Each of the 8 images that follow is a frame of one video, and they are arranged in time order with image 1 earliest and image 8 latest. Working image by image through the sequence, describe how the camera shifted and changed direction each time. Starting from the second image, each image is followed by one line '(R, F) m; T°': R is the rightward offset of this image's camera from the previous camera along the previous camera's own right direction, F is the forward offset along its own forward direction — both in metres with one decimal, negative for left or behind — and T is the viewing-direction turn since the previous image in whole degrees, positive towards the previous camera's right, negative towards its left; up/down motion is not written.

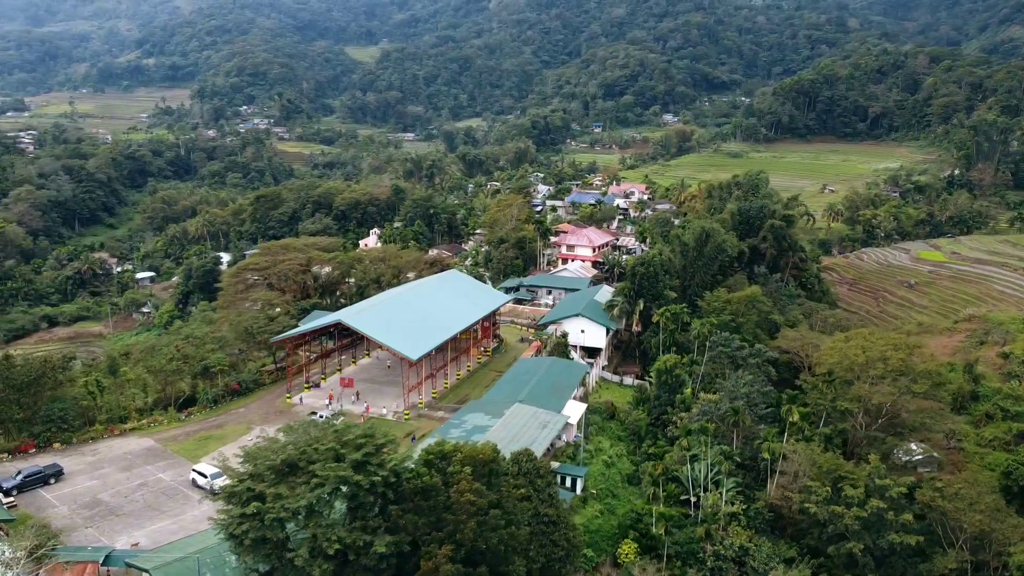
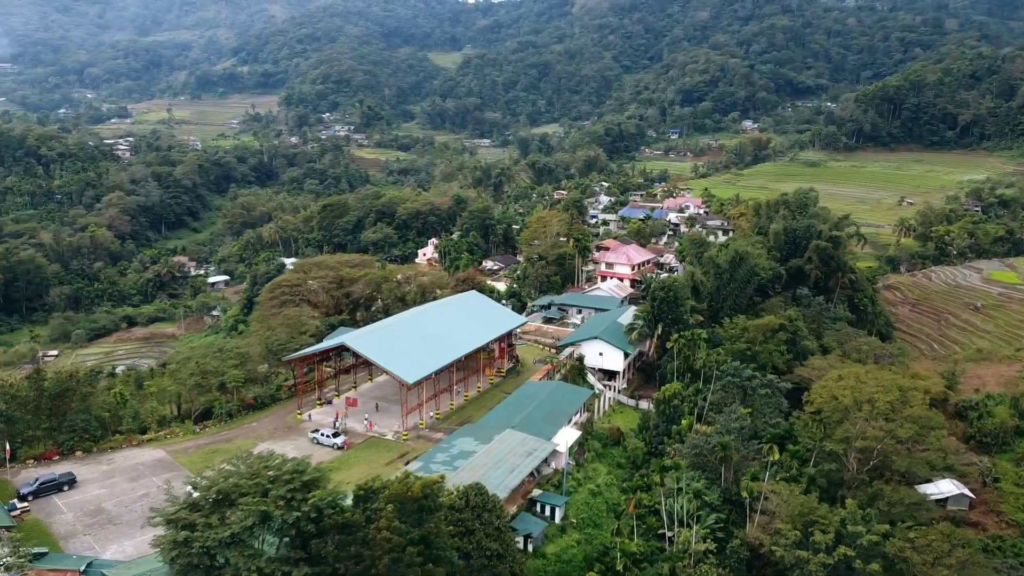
(+1.8, -0.3) m; -6°
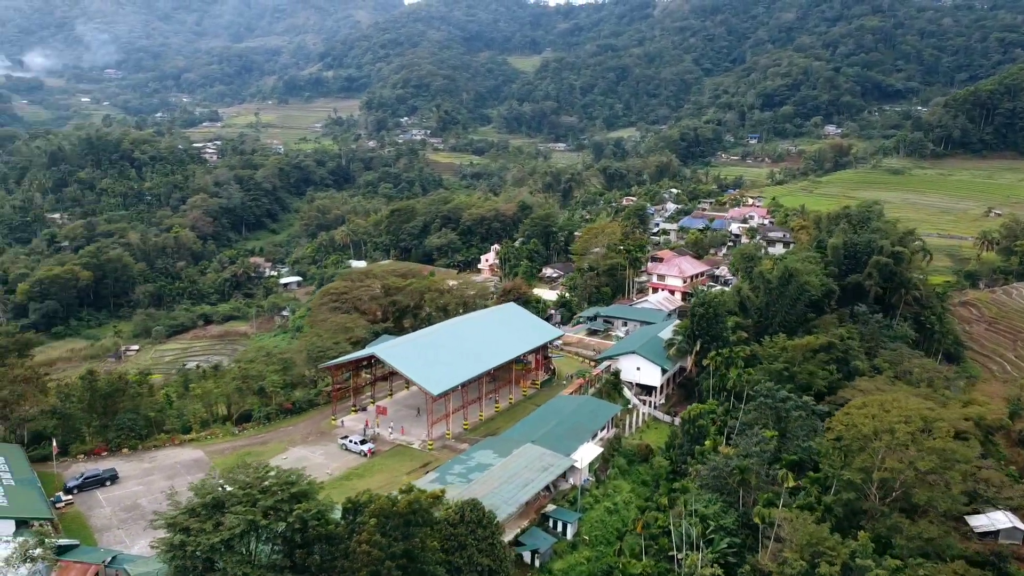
(+1.2, -0.2) m; -6°
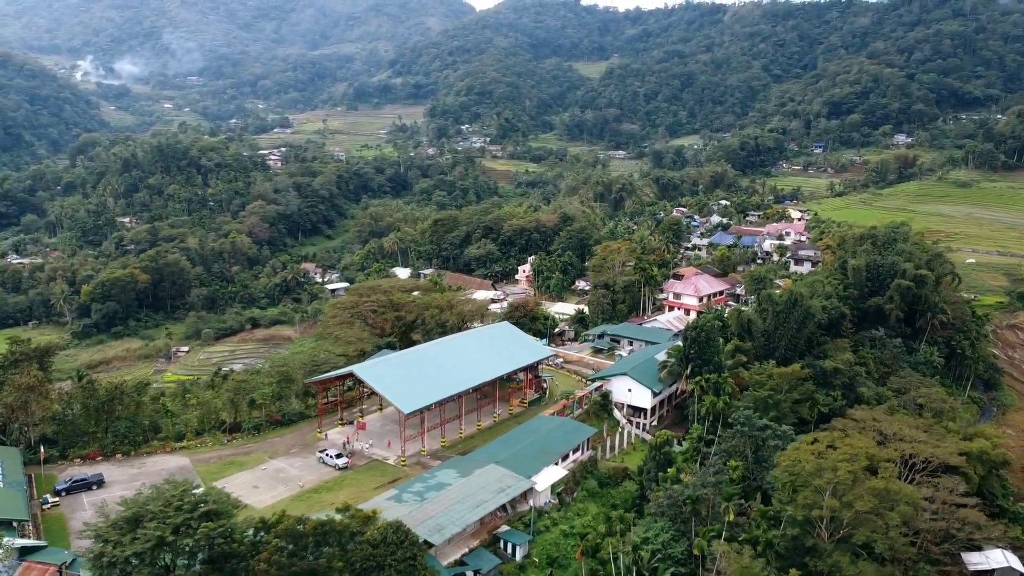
(+2.2, -0.4) m; -5°
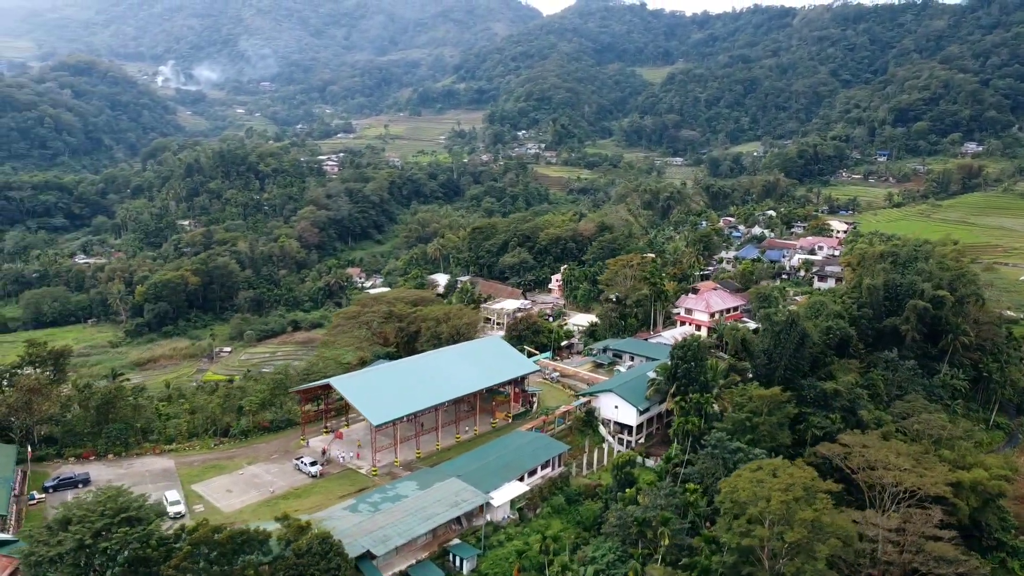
(+2.3, -0.3) m; -5°
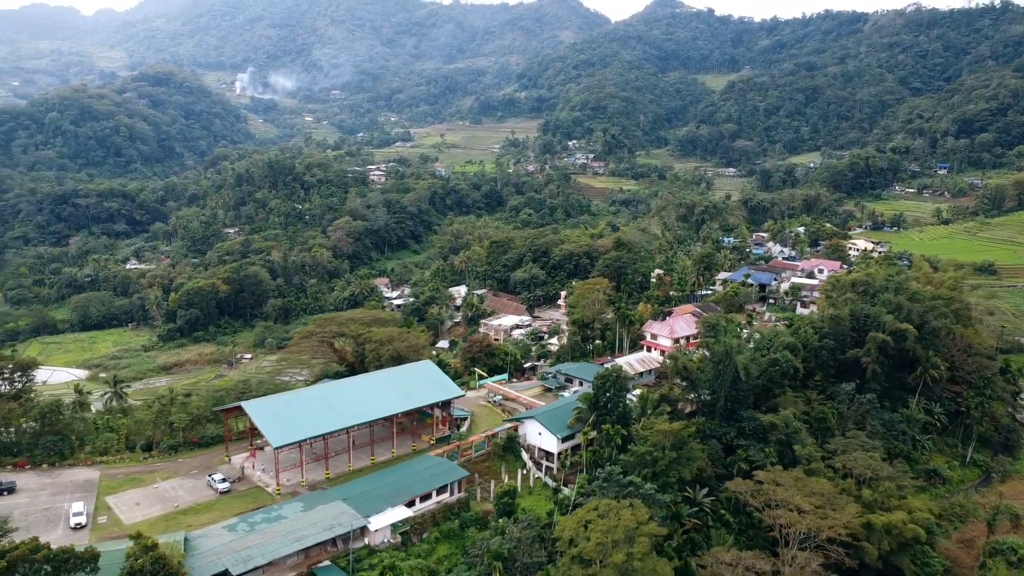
(+4.3, -0.5) m; -5°
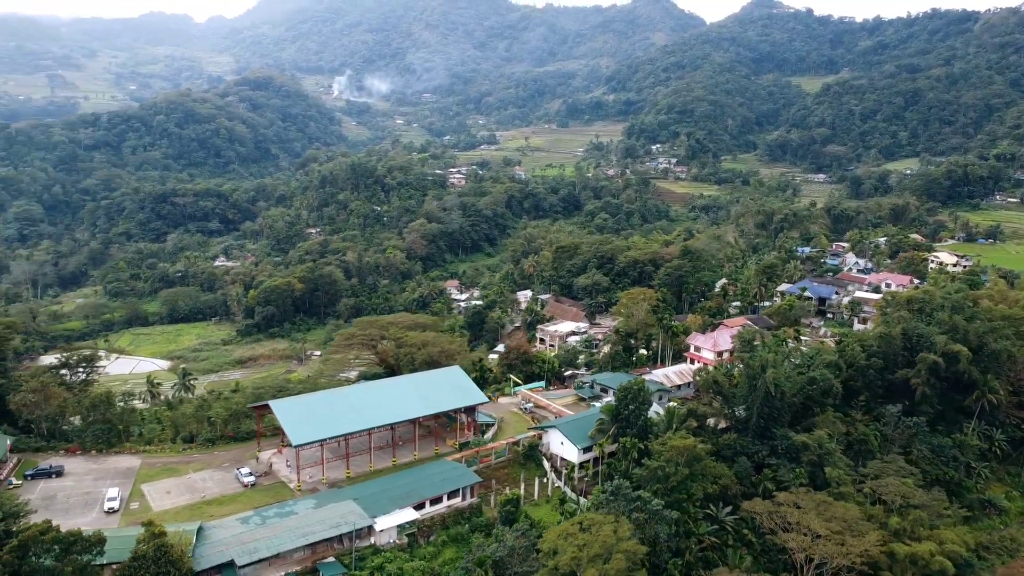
(+1.9, -0.2) m; -6°
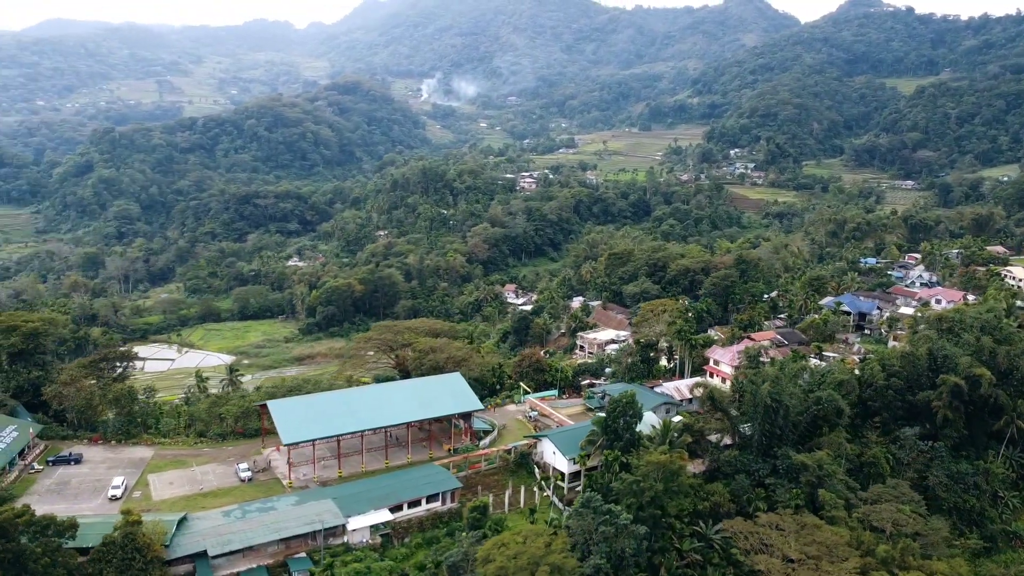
(+2.8, -0.3) m; -6°
